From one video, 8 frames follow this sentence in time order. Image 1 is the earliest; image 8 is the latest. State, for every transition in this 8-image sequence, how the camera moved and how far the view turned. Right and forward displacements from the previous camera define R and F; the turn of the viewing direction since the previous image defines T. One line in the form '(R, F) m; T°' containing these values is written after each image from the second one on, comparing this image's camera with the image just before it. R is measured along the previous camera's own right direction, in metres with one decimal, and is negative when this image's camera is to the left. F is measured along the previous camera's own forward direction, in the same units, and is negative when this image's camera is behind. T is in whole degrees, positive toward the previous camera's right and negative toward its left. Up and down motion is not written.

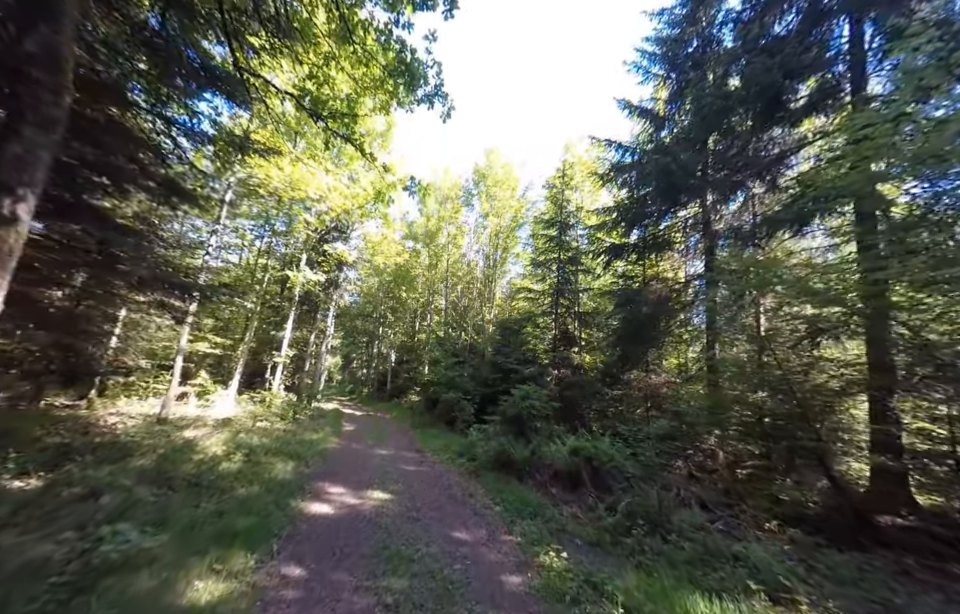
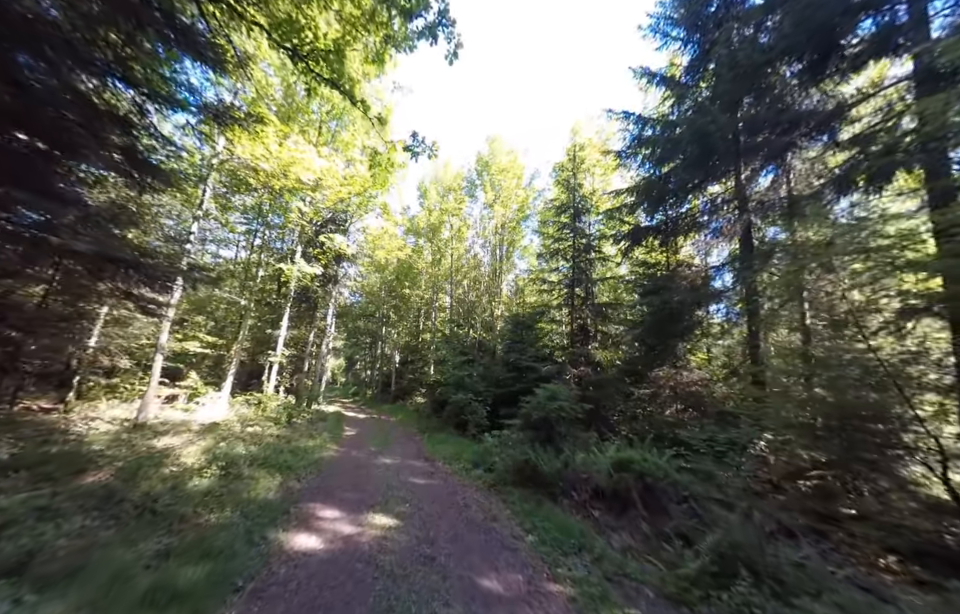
(-0.3, +1.3) m; -1°
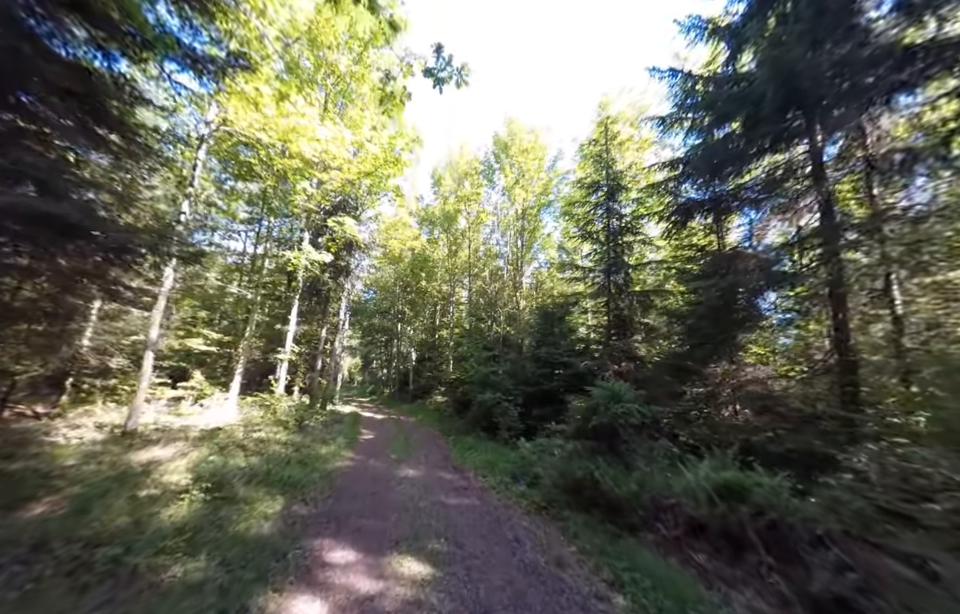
(-0.5, +1.4) m; -2°
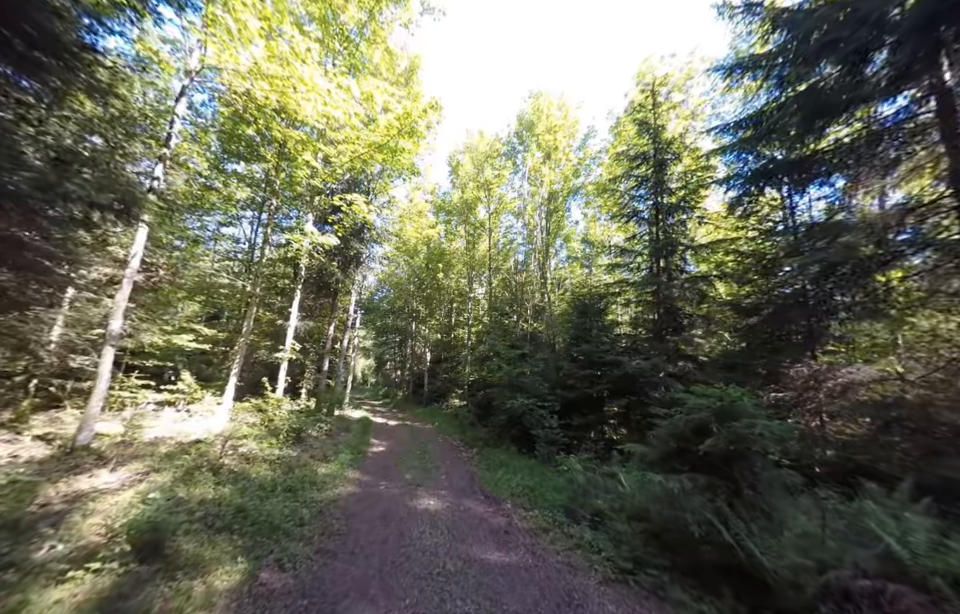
(-0.5, +1.8) m; -2°
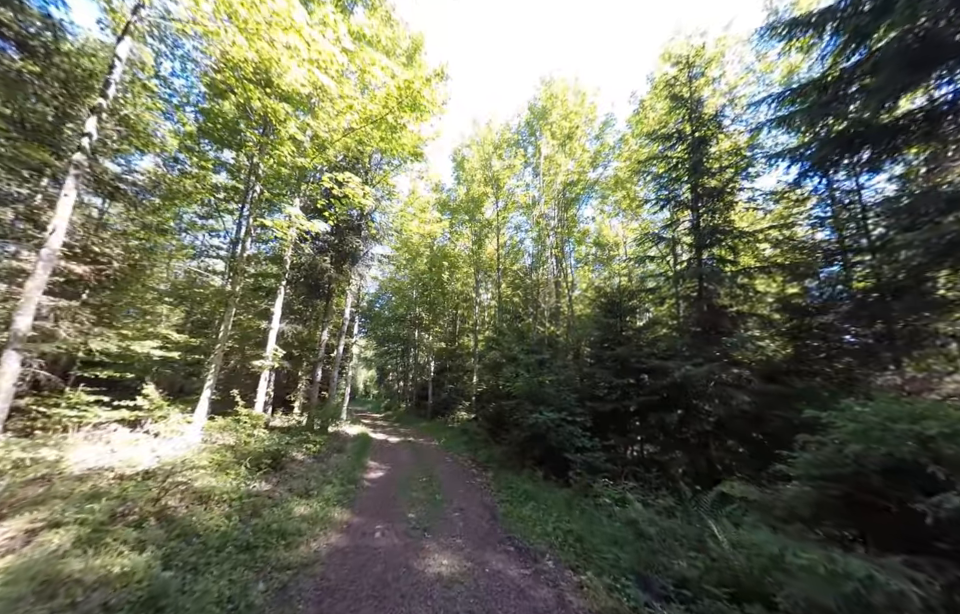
(-0.4, +1.6) m; 0°
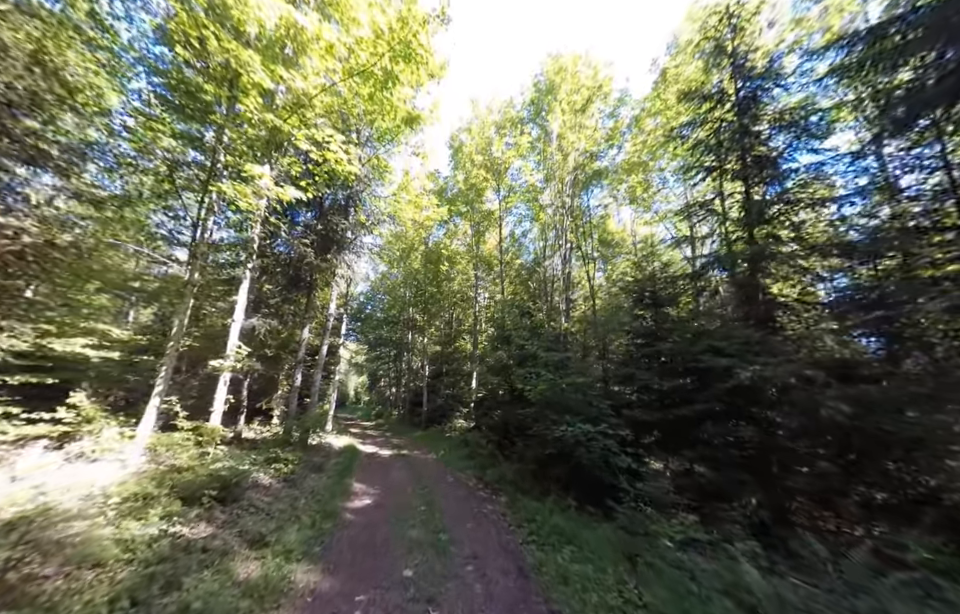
(-0.4, +1.7) m; +1°
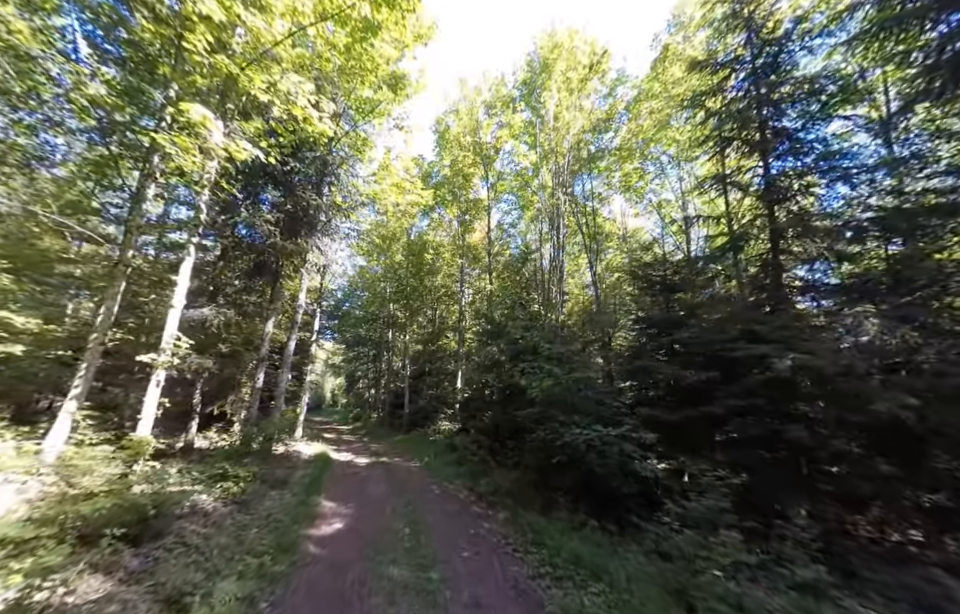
(-0.3, +1.1) m; +3°
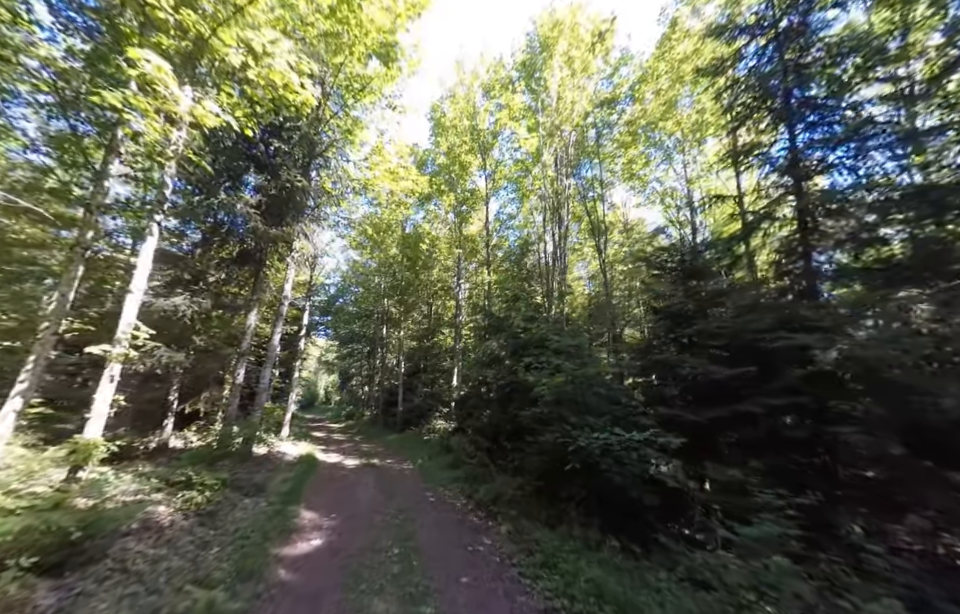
(-0.1, +0.7) m; +1°
